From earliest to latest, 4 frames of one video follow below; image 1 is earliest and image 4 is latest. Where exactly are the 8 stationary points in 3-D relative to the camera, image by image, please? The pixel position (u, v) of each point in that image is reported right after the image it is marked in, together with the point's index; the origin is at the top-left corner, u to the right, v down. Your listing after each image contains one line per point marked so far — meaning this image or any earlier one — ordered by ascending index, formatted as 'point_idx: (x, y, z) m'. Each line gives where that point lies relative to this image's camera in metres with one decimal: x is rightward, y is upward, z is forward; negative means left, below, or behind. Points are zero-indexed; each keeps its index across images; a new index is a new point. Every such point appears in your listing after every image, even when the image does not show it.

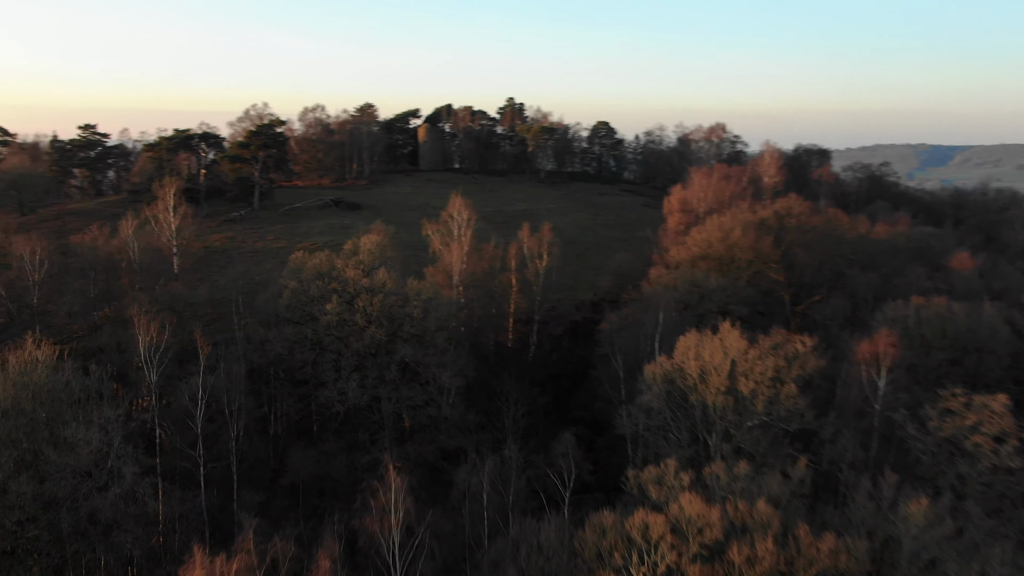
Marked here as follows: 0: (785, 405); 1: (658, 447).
0: (+5.5, -2.4, +15.9) m
1: (+3.3, -3.6, +17.9) m
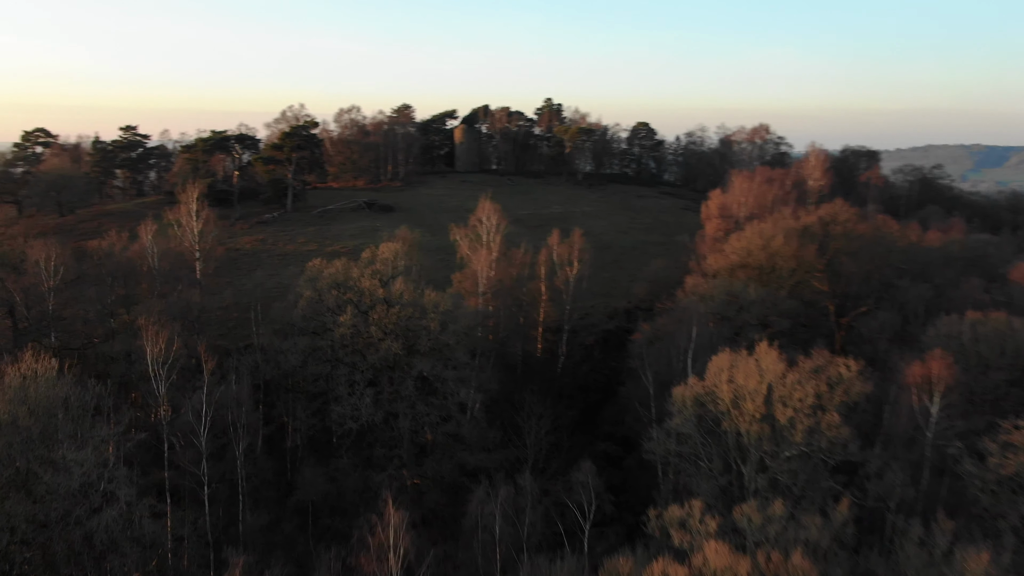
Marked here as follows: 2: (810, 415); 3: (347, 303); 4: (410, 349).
0: (+5.8, -2.7, +14.5) m
1: (+3.7, -4.0, +16.7) m
2: (+5.6, -2.4, +14.8) m
3: (-4.1, -0.4, +19.7) m
4: (-2.6, -1.6, +19.9) m
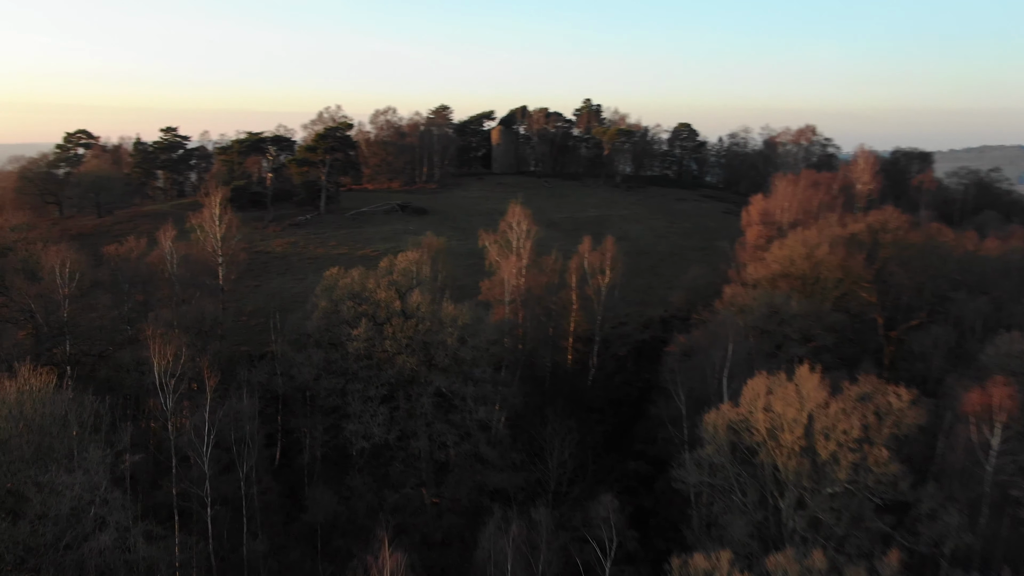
0: (+6.1, -3.1, +13.1) m
1: (+4.1, -4.3, +15.4) m
2: (+5.9, -2.8, +13.4) m
3: (-3.6, -0.7, +18.8) m
4: (-2.1, -1.8, +19.0) m
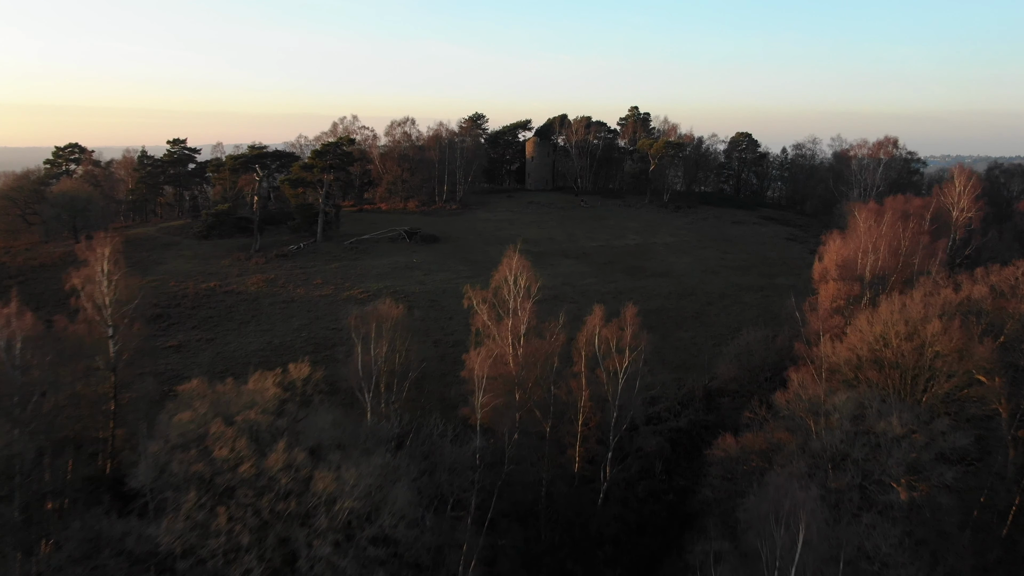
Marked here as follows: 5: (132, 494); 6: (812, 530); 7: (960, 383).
0: (+4.5, -5.4, +5.3) m
1: (+2.6, -6.6, +7.7) m
2: (+4.3, -5.1, +5.6) m
3: (-4.7, -2.9, +11.6) m
4: (-3.2, -4.1, +11.7) m
5: (-6.2, -3.3, +12.7) m
6: (+5.3, -4.2, +13.8) m
7: (+11.7, -2.5, +20.4) m
